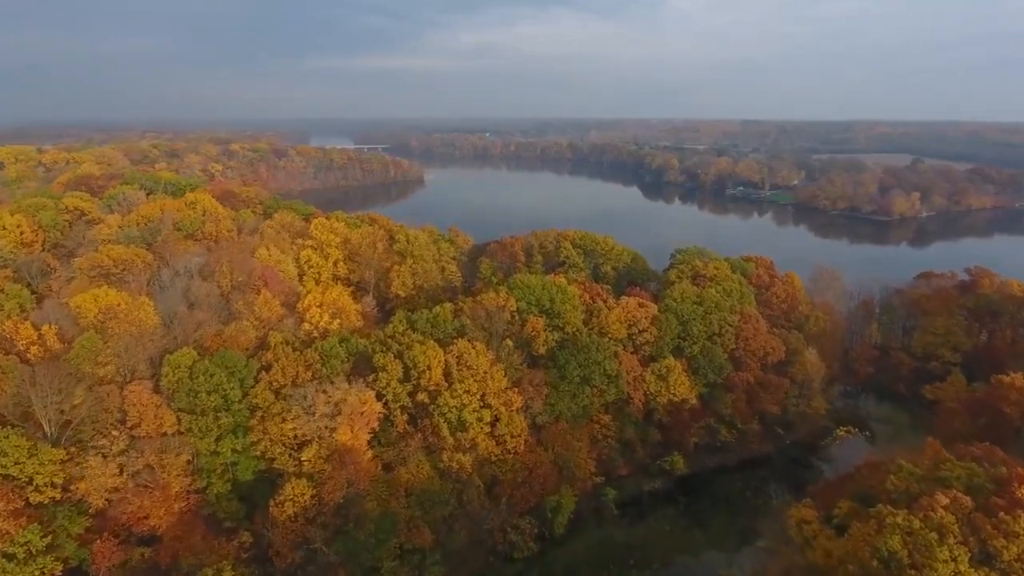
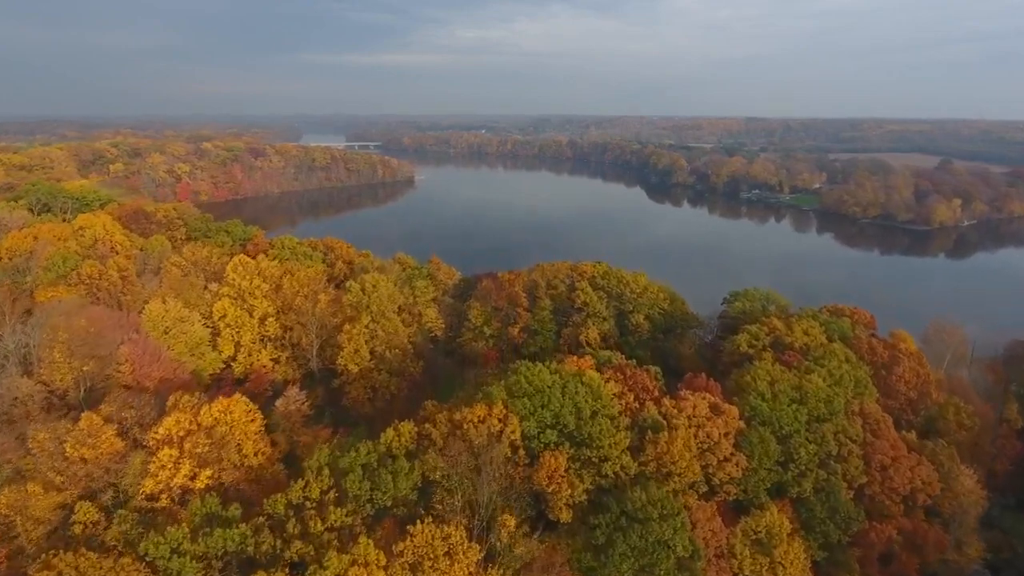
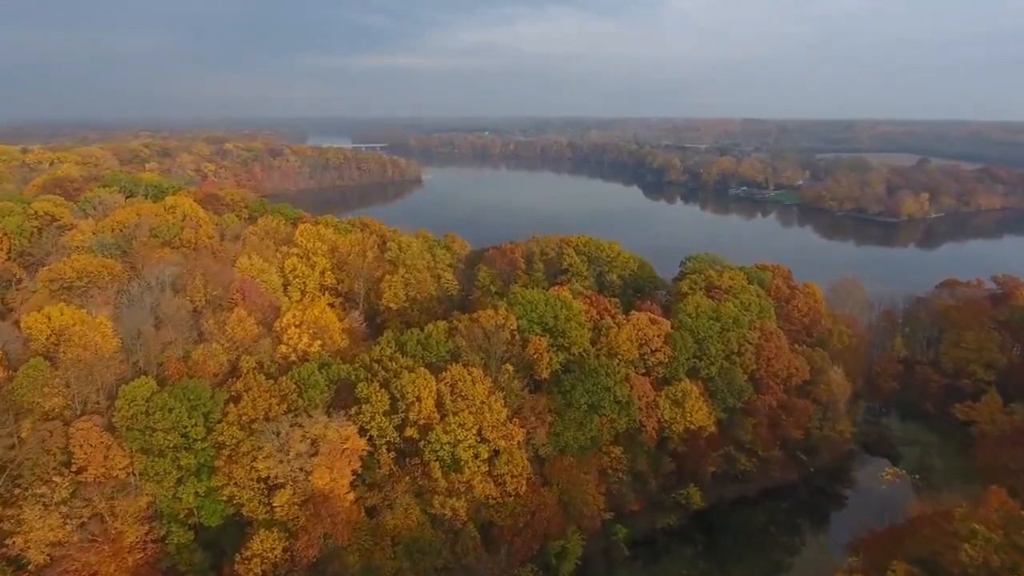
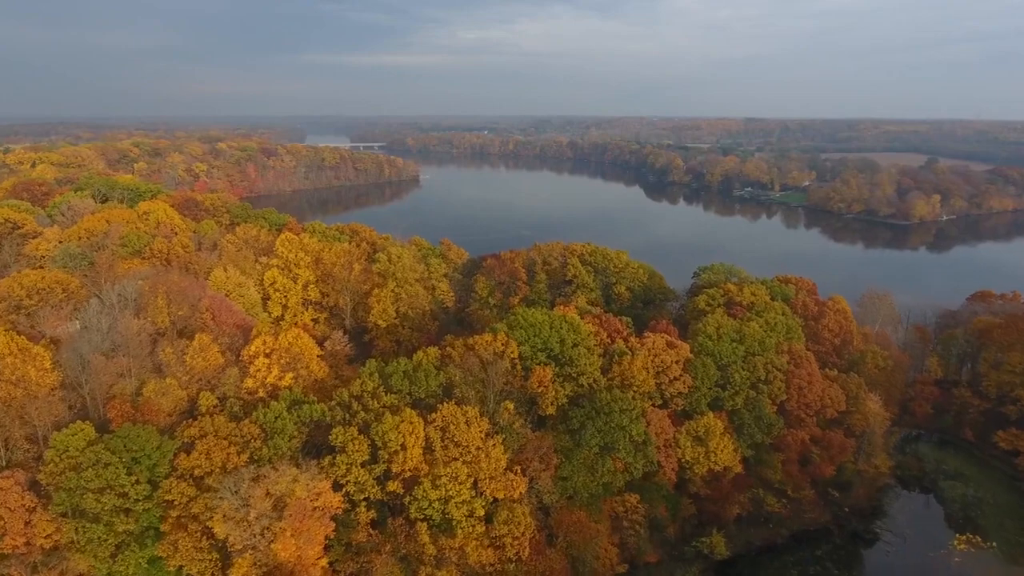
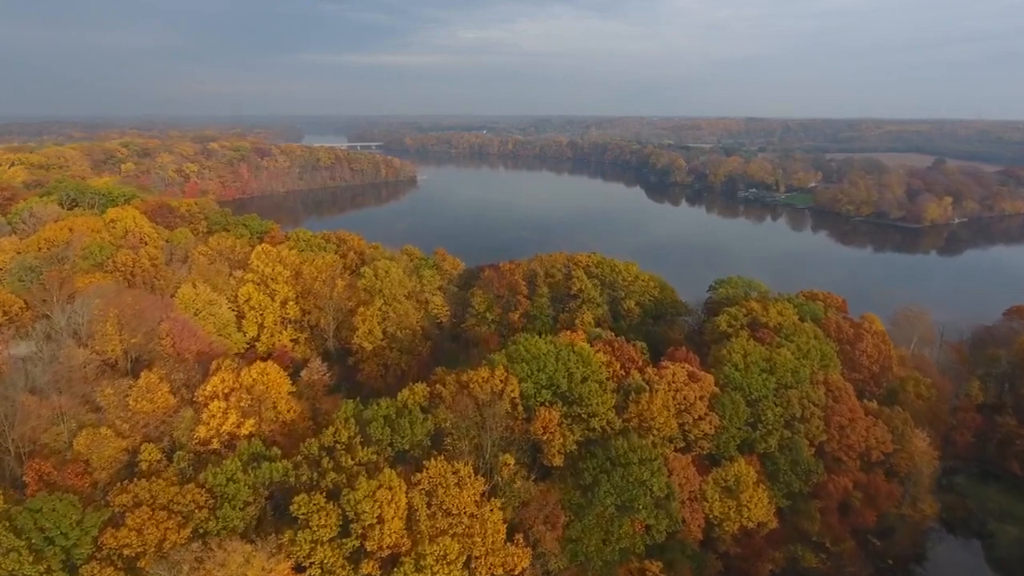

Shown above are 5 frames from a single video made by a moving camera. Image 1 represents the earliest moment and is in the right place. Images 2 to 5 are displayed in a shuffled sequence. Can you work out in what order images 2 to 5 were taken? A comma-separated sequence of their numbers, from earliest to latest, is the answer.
3, 4, 5, 2
